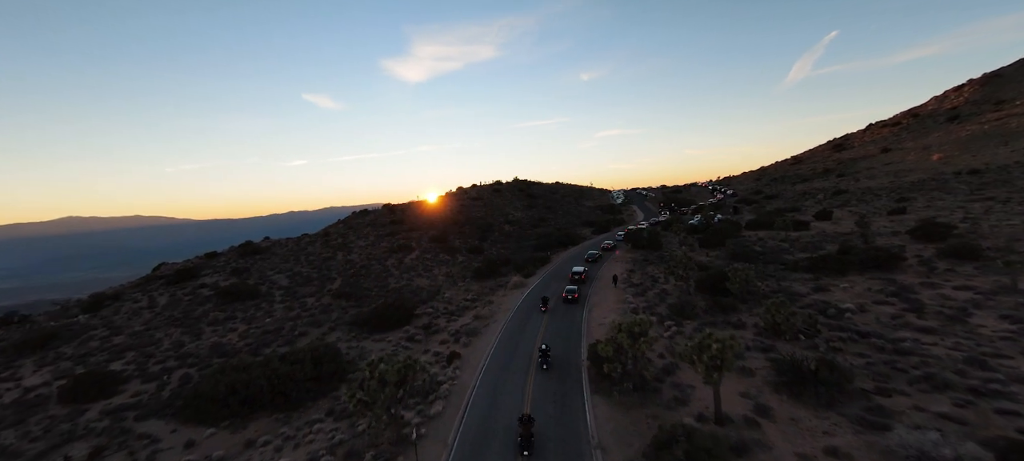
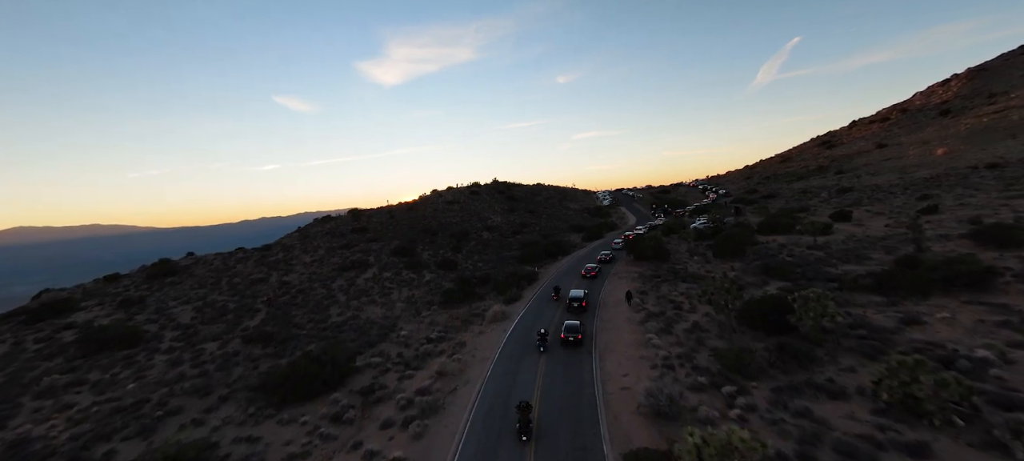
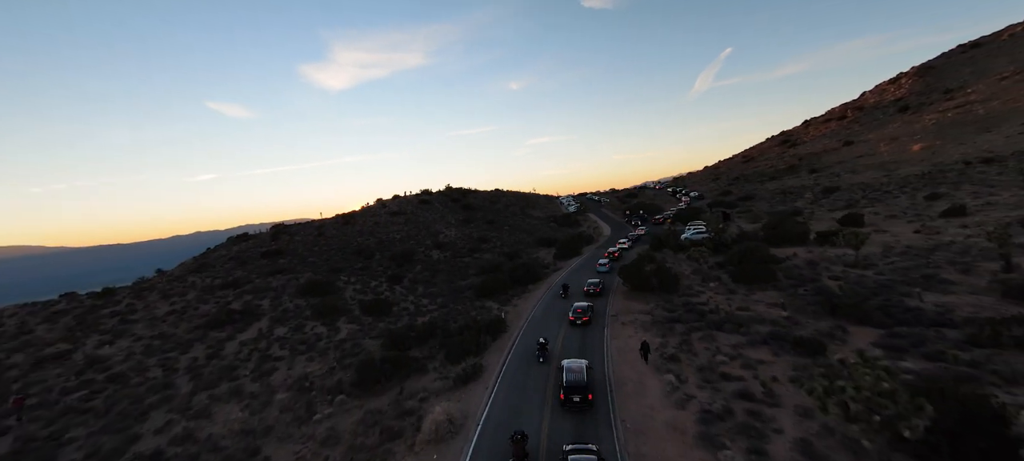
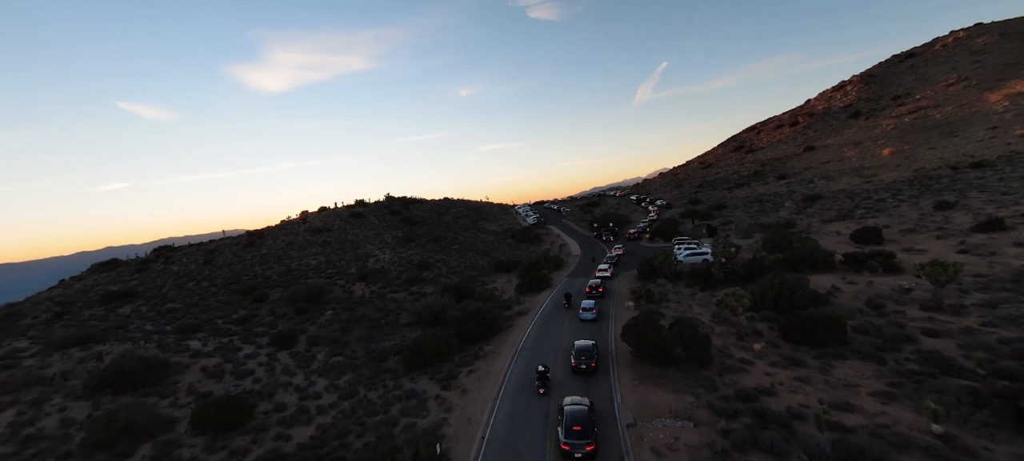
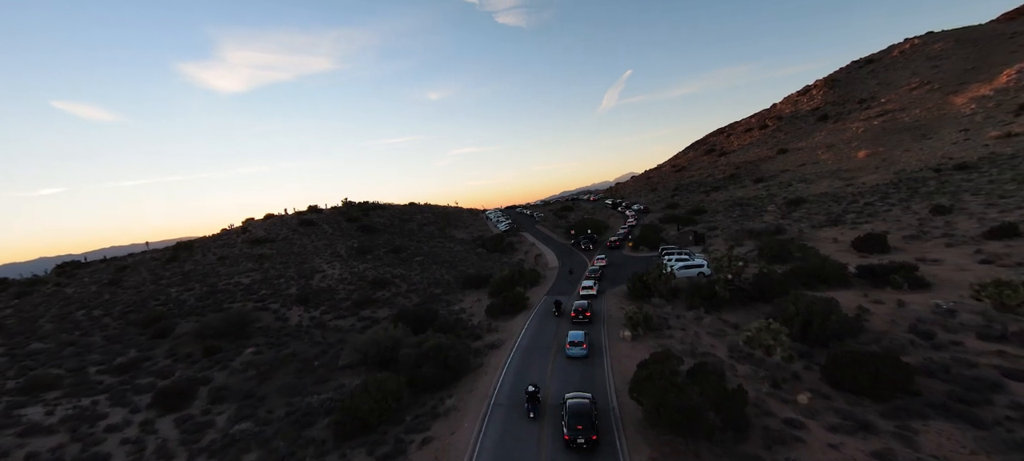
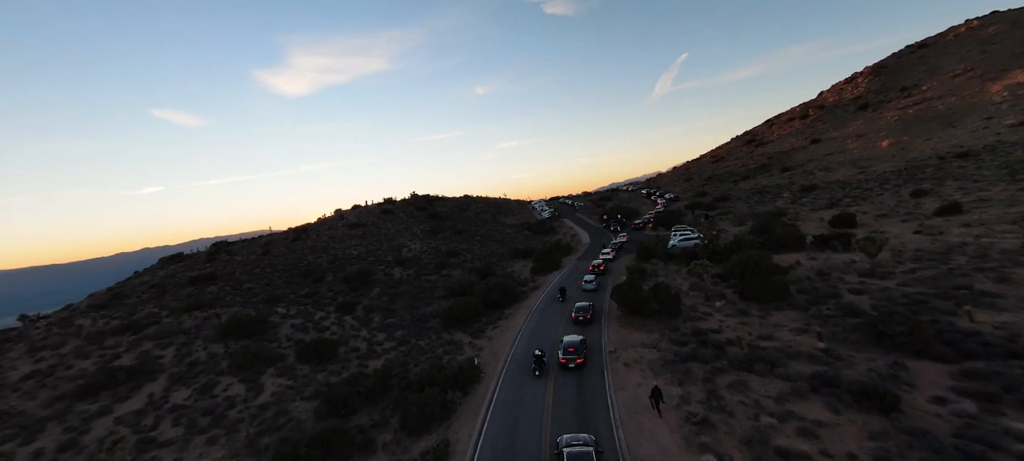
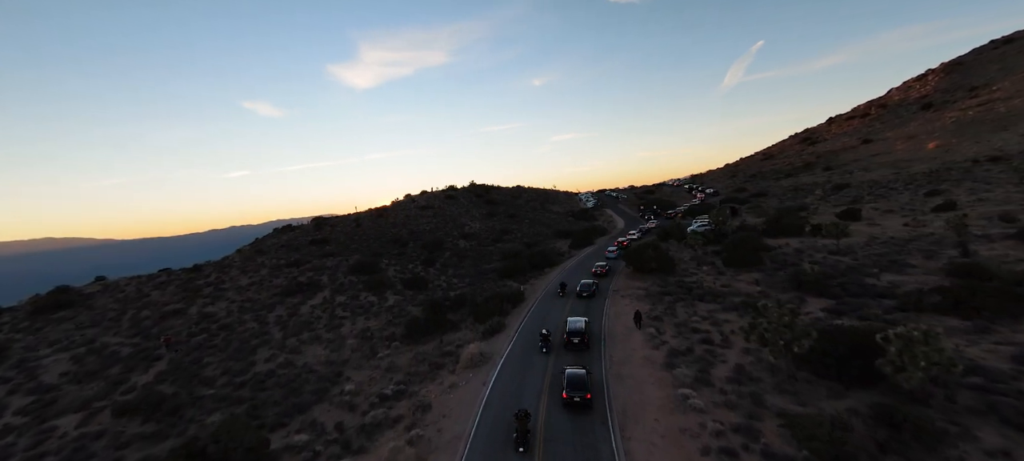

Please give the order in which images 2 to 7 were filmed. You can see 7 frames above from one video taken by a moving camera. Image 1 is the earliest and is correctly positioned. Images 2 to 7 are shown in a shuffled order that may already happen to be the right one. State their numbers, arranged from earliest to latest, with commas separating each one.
2, 7, 3, 6, 4, 5
